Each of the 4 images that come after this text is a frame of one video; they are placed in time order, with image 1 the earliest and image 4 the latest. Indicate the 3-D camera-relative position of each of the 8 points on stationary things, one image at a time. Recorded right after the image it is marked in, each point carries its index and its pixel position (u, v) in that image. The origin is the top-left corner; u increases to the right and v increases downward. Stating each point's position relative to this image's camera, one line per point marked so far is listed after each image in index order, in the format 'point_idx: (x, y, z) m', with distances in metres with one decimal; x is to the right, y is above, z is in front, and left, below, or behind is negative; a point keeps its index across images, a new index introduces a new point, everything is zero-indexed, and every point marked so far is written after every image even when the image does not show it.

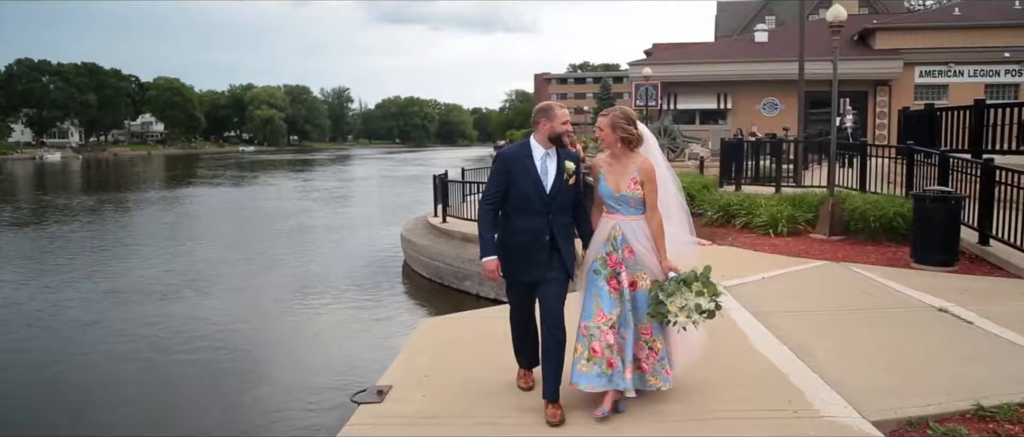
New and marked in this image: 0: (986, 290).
0: (+3.7, -0.6, +6.7) m
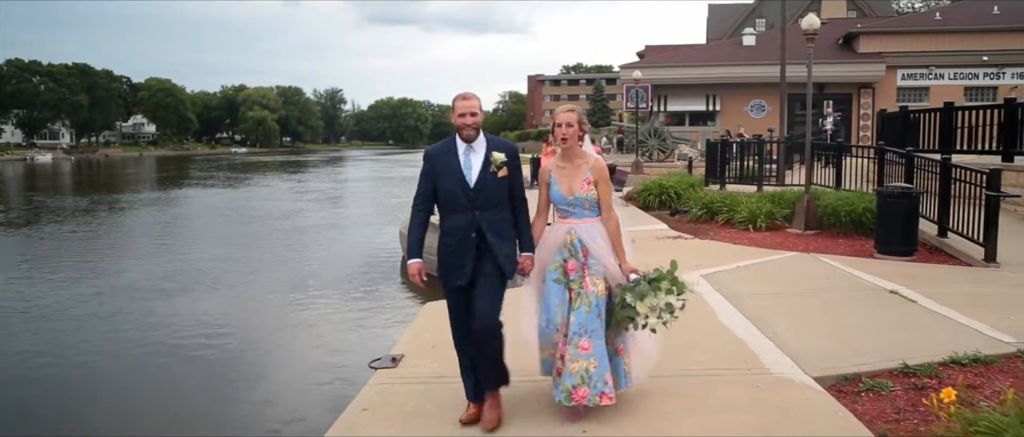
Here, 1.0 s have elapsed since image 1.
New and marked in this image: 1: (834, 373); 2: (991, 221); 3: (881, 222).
0: (+3.6, -0.5, +7.4) m
1: (+1.7, -0.8, +4.4) m
2: (+4.4, 0.0, +7.9) m
3: (+3.8, 0.0, +8.8) m
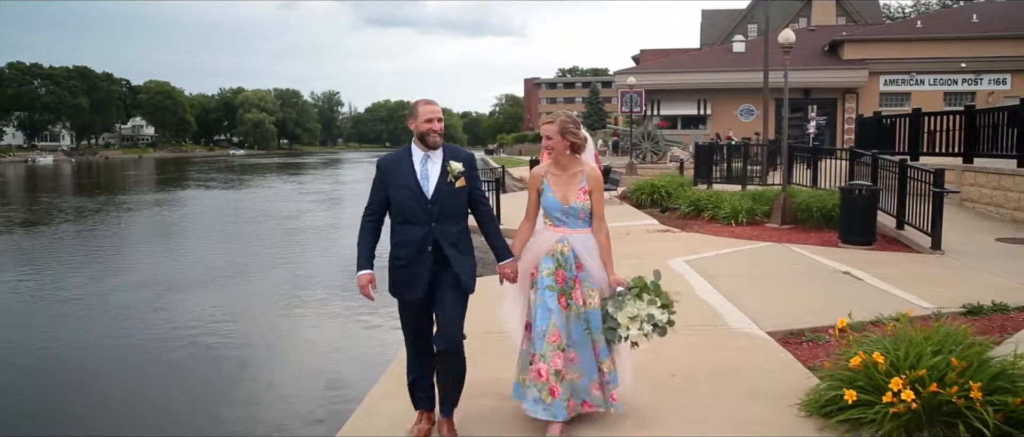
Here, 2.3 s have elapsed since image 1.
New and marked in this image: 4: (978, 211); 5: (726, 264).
0: (+3.7, -0.4, +8.5) m
1: (+1.8, -0.7, +5.6) m
2: (+4.5, +0.1, +9.0) m
3: (+3.9, 0.0, +10.0) m
4: (+6.9, +0.1, +12.7) m
5: (+2.2, -0.5, +8.6) m
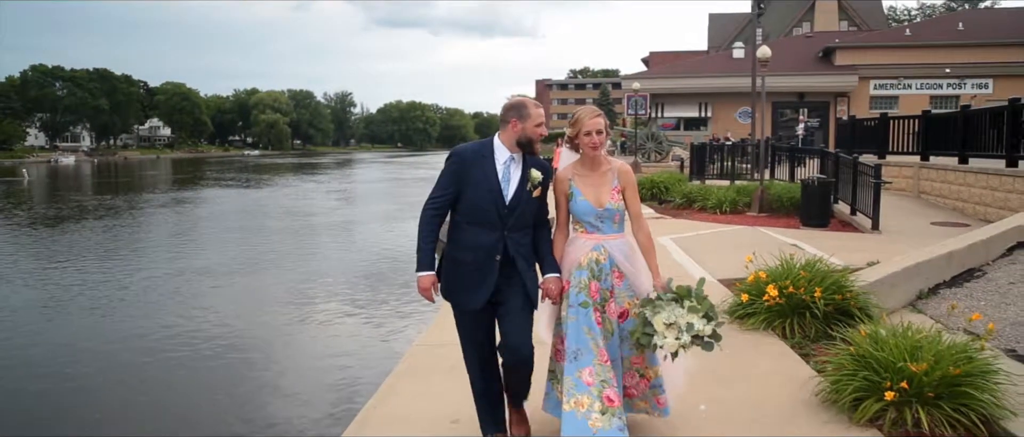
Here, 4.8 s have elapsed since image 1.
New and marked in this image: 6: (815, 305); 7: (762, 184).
0: (+4.0, -0.2, +10.6) m
1: (+2.0, -0.5, +7.7) m
2: (+4.7, +0.2, +11.1) m
3: (+4.1, +0.2, +12.1) m
4: (+7.2, +0.3, +14.8) m
5: (+2.4, -0.3, +10.7) m
6: (+1.9, -0.5, +5.3) m
7: (+4.1, +0.6, +14.2) m
